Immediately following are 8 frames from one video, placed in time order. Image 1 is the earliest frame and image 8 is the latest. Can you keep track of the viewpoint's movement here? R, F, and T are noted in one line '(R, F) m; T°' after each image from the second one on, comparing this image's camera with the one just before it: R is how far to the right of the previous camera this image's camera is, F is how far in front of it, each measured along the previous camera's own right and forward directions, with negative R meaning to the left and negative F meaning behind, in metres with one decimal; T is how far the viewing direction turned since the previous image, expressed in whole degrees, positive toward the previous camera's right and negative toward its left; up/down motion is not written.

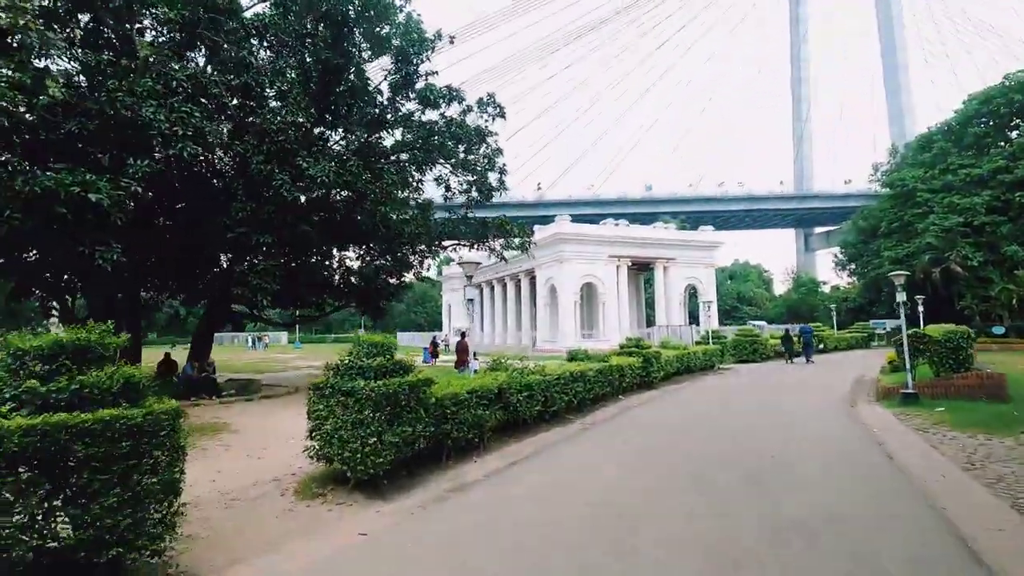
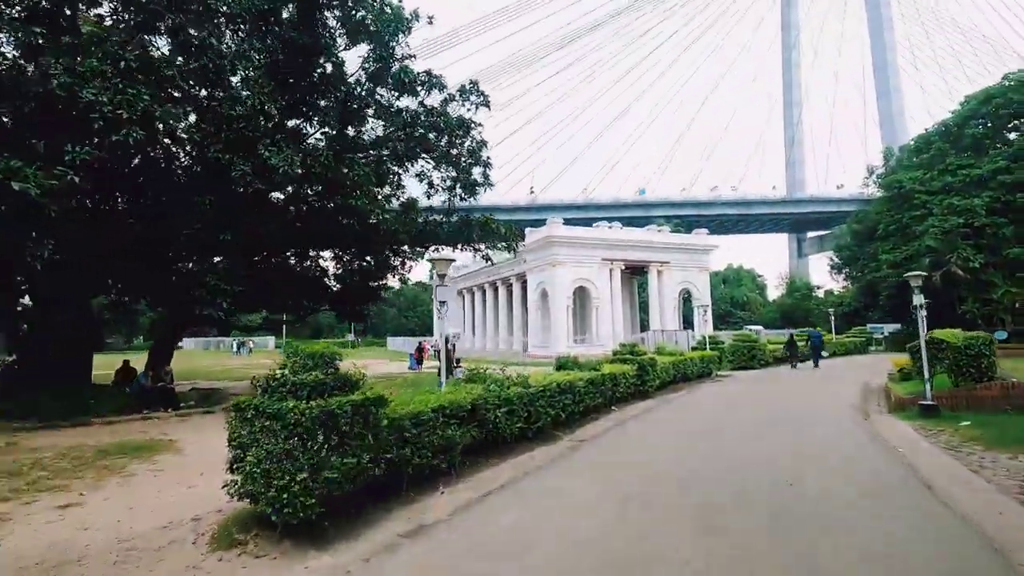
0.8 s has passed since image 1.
(+0.2, +0.9) m; +1°
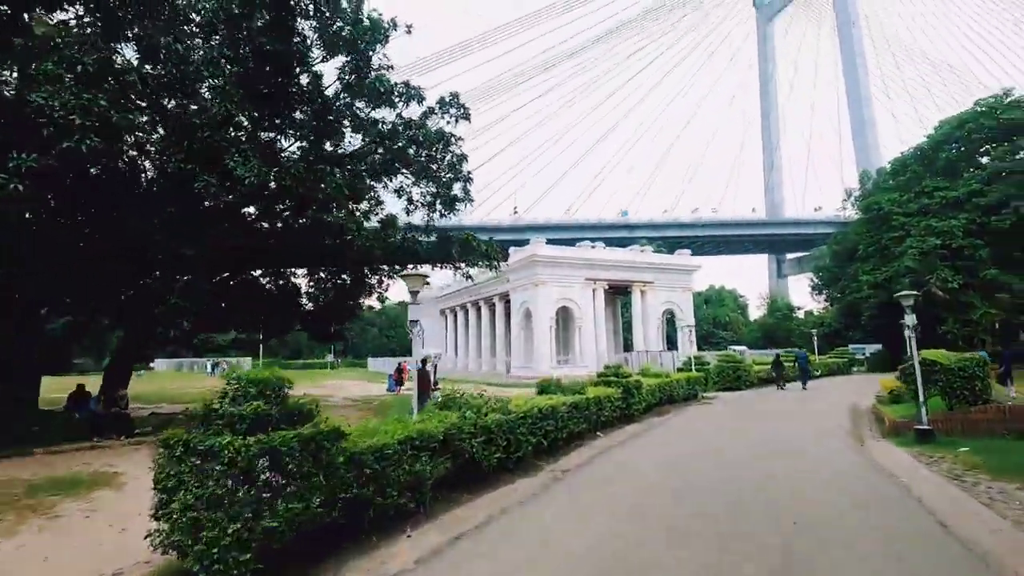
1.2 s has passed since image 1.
(0.0, +0.5) m; +2°
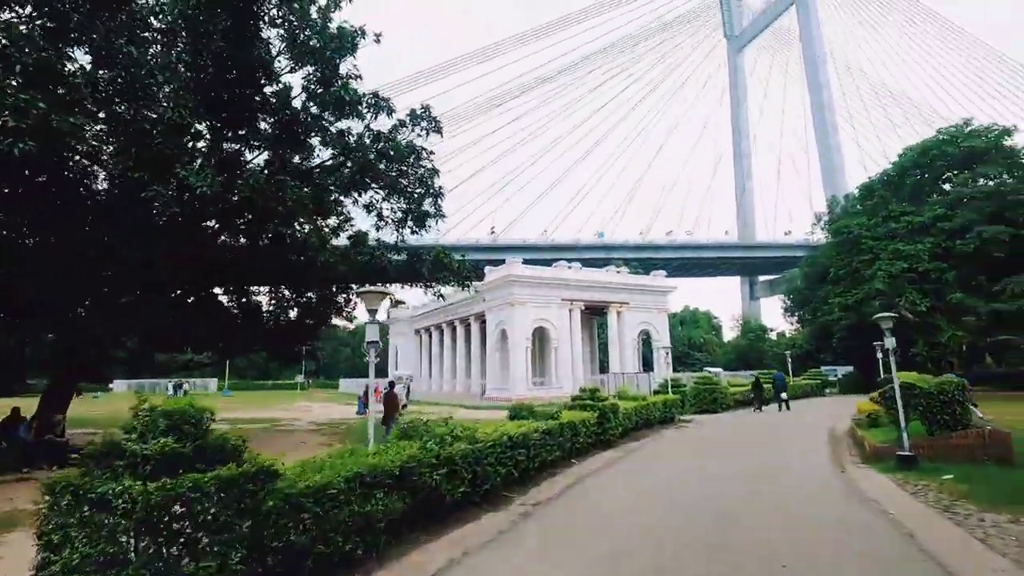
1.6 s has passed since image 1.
(+0.1, +0.4) m; +2°
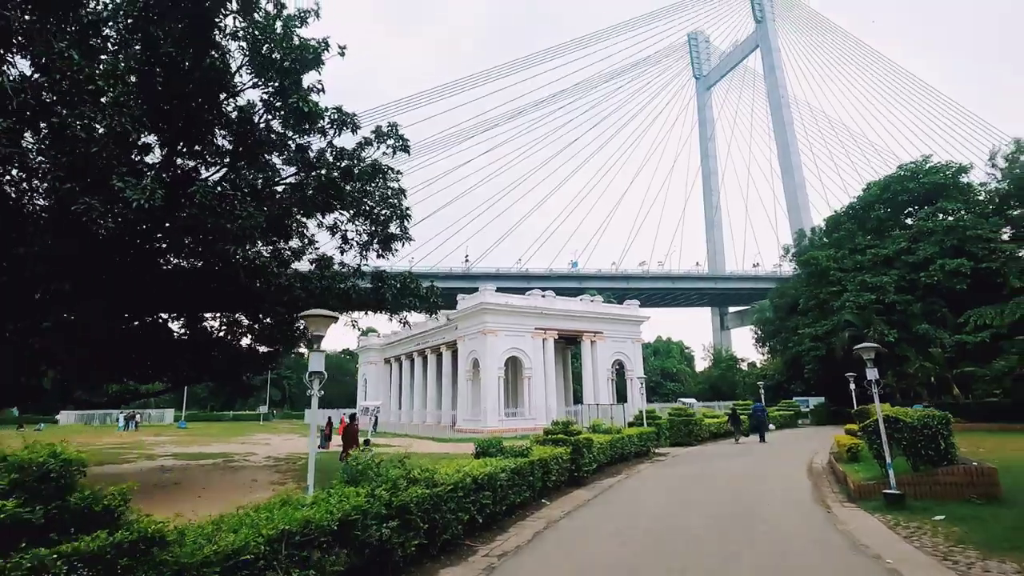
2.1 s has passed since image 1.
(+0.1, +0.6) m; +2°
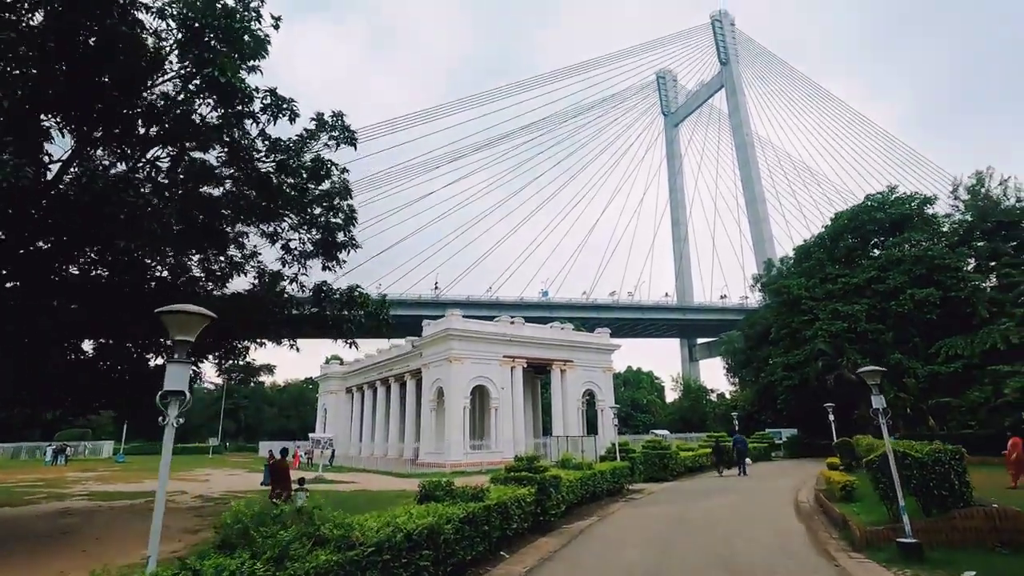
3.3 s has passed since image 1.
(+0.2, +1.3) m; +3°
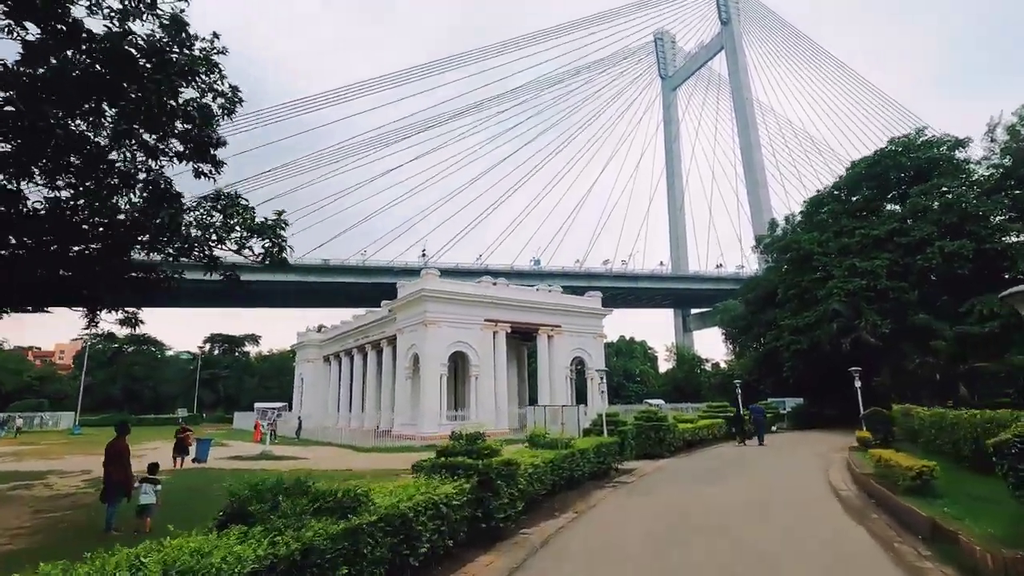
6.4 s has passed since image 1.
(+0.7, +3.3) m; +1°
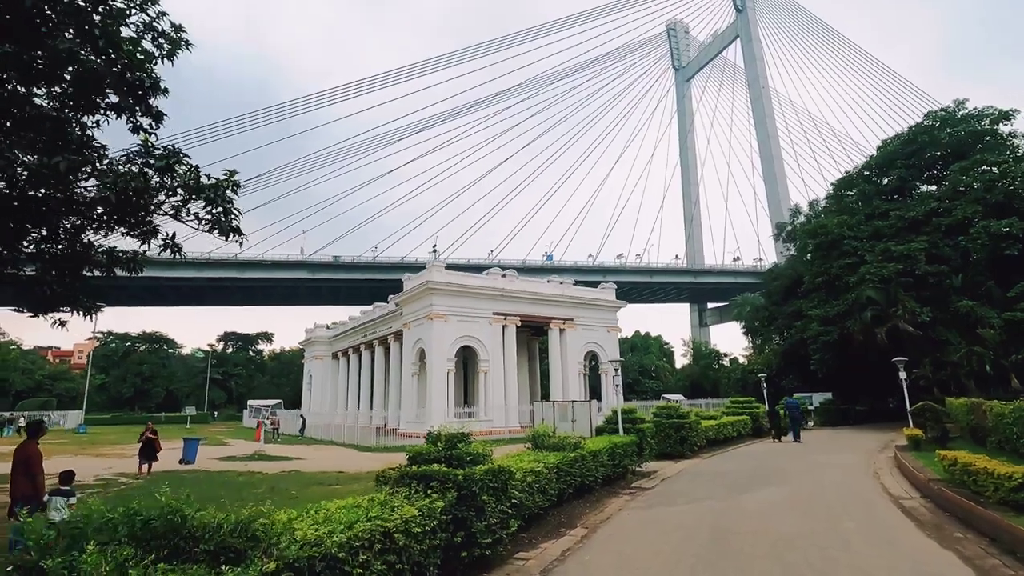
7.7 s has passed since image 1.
(+0.2, +1.5) m; -1°
